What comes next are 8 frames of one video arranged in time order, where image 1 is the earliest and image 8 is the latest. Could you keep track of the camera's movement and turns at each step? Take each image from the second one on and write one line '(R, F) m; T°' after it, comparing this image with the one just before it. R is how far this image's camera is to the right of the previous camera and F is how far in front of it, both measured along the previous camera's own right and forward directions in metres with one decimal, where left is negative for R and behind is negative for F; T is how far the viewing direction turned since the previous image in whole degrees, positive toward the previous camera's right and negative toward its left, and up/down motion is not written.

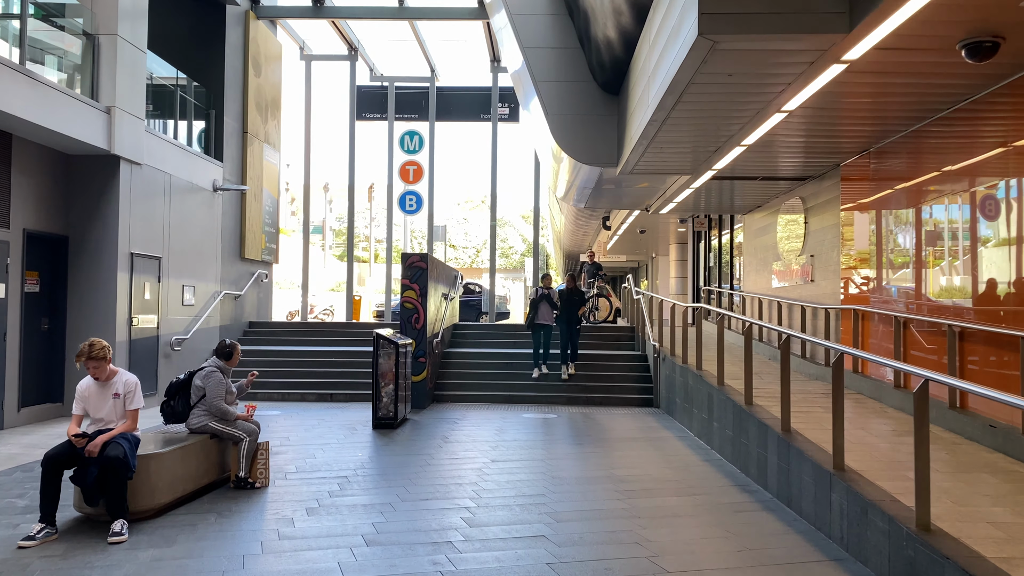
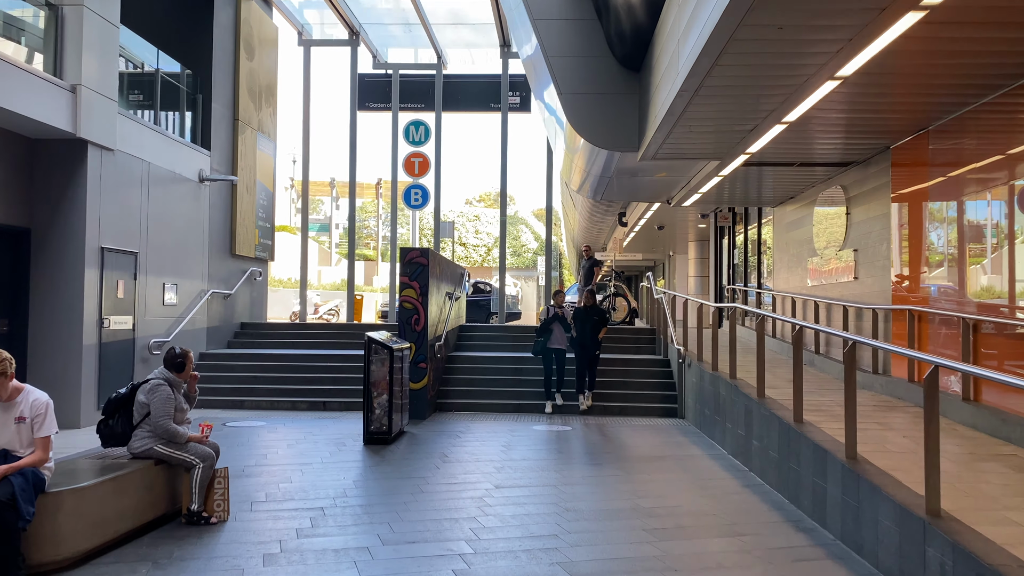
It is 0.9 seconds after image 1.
(0.0, +1.0) m; -1°
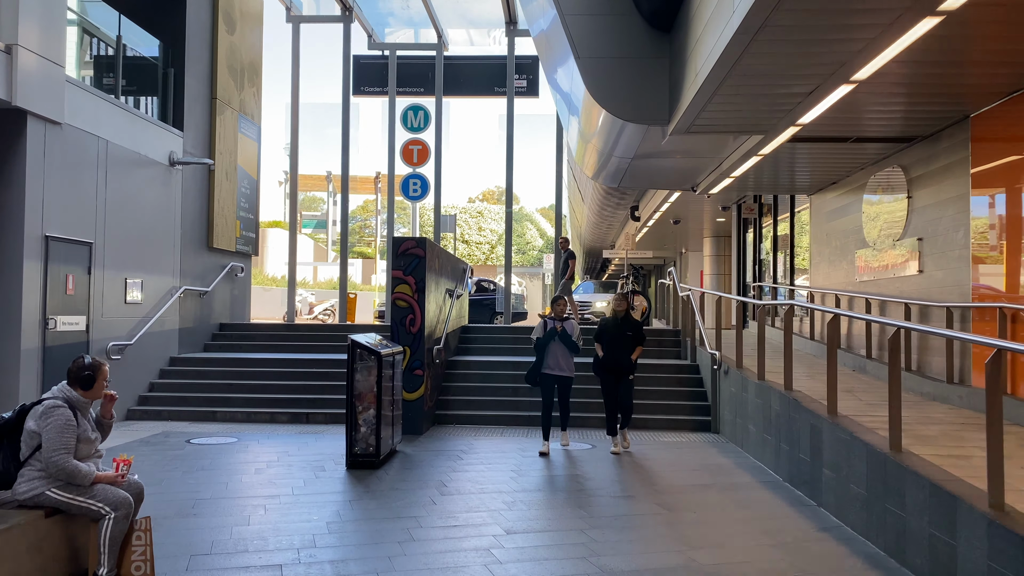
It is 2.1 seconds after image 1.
(-0.1, +1.3) m; 0°
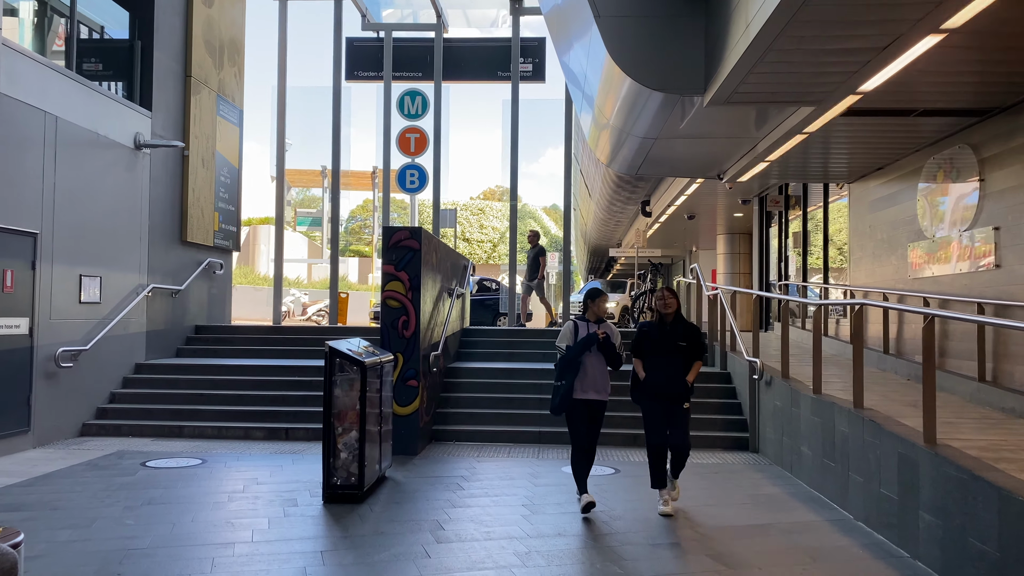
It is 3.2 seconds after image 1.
(-0.1, +1.1) m; 0°
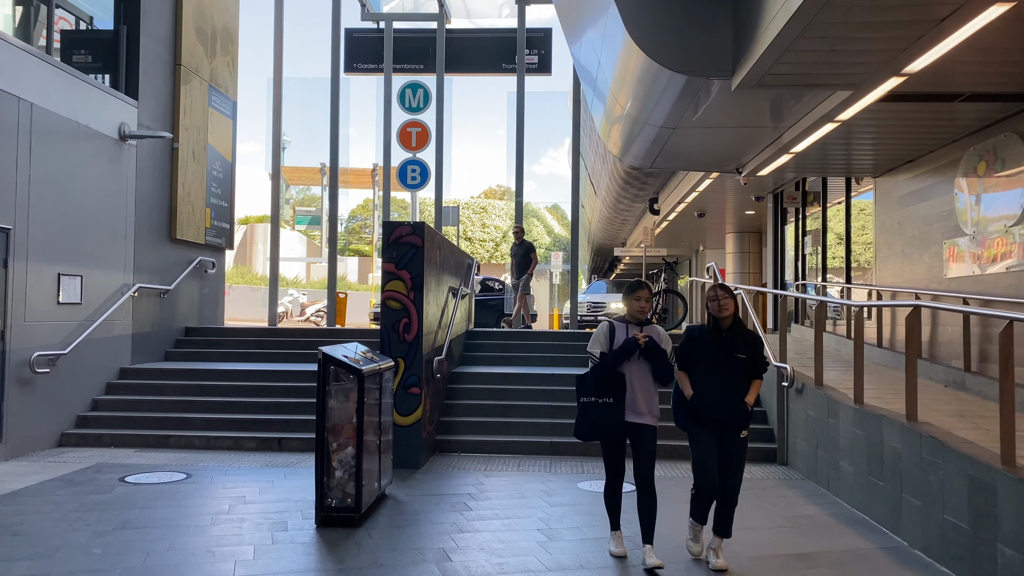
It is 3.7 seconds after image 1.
(-0.1, +0.5) m; 0°
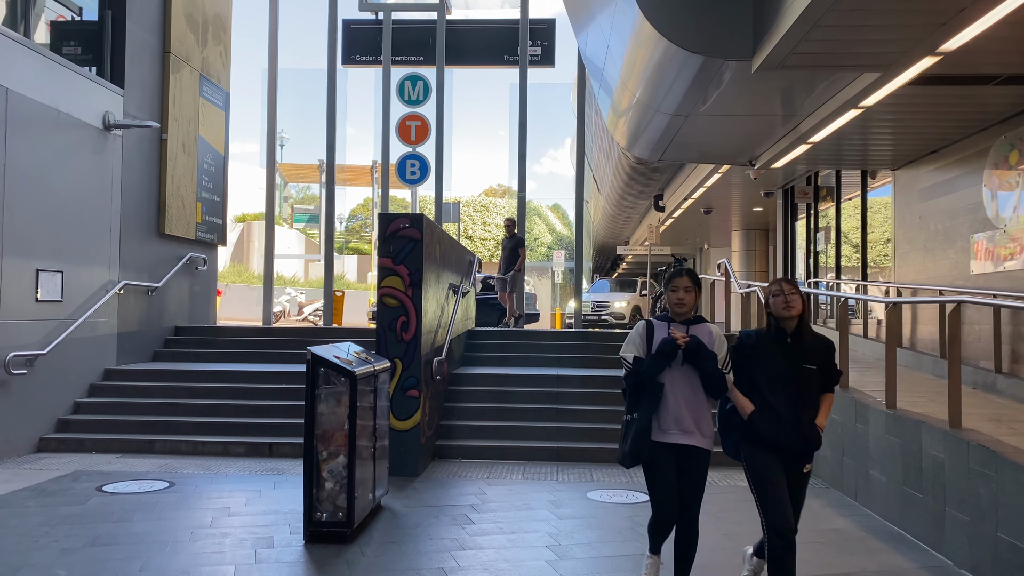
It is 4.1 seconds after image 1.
(0.0, +0.4) m; 0°
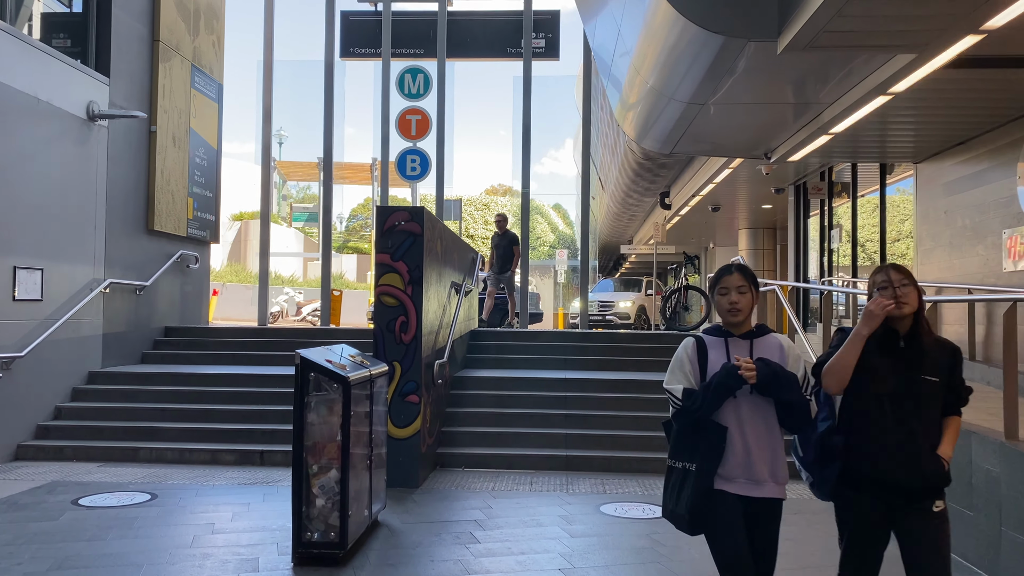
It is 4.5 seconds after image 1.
(0.0, +0.4) m; 0°
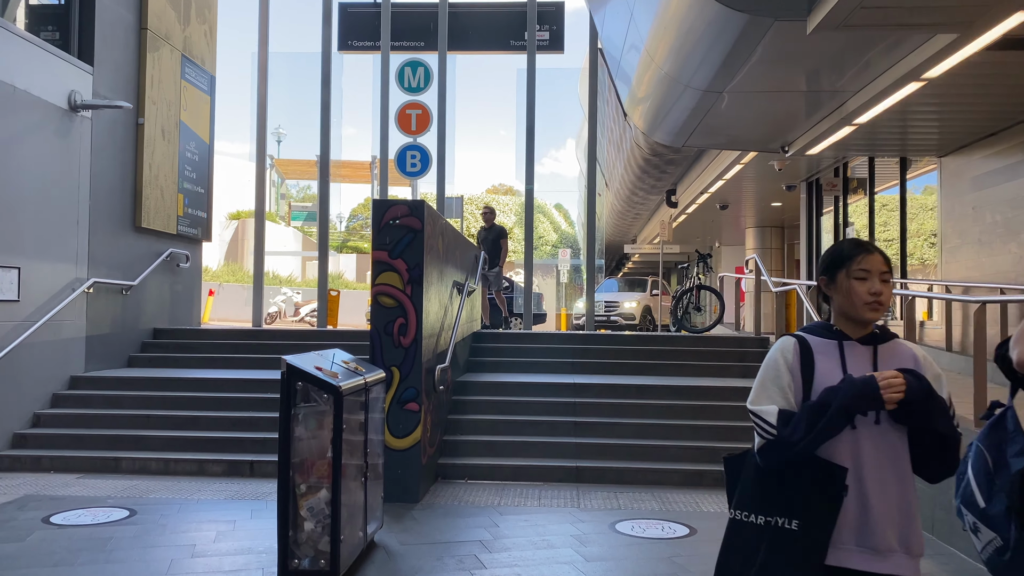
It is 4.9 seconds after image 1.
(0.0, +0.4) m; 0°
